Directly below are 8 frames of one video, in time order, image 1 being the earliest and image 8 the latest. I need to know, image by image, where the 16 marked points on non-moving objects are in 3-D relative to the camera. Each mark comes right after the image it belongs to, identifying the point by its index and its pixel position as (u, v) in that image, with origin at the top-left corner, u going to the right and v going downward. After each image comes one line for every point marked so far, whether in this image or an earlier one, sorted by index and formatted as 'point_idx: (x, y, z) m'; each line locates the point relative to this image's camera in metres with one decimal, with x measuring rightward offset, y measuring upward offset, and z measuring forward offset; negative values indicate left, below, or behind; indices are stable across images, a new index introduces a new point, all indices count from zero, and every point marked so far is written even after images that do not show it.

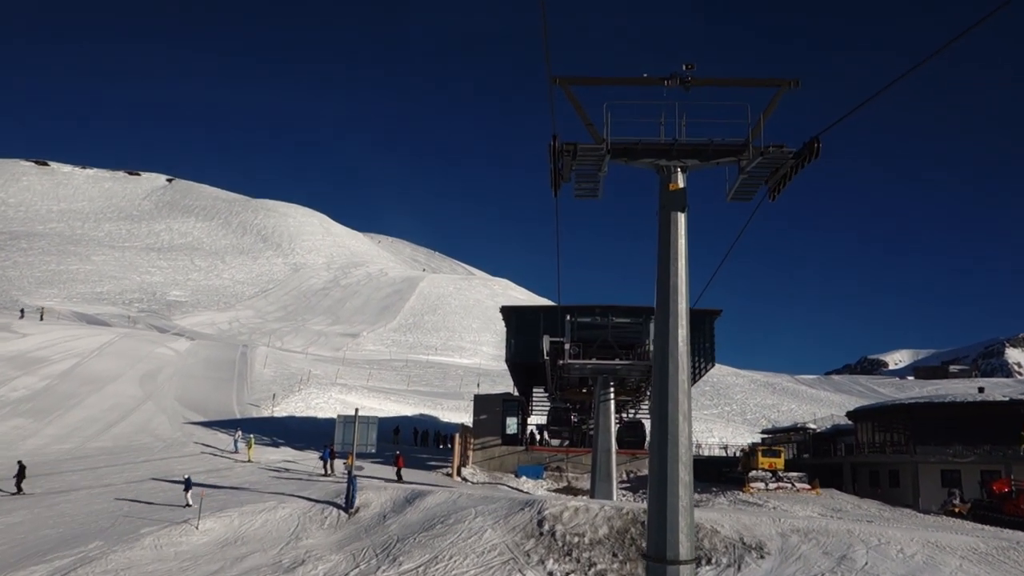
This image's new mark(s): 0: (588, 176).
0: (+1.1, +1.7, +14.0) m
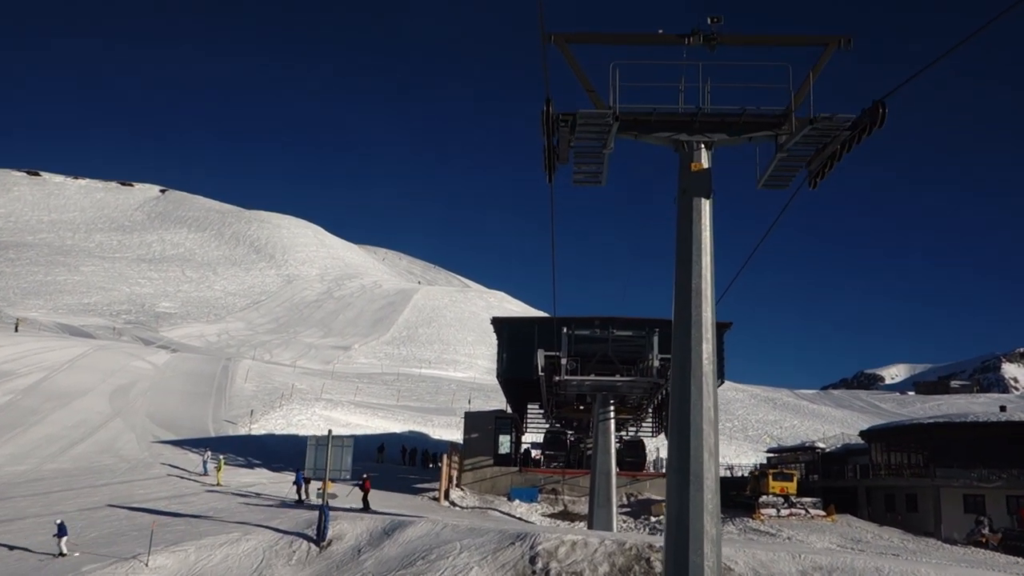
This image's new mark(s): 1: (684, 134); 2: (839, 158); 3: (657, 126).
0: (+0.9, +1.6, +11.5) m
1: (+2.0, +1.8, +10.8) m
2: (+3.8, +1.5, +10.8) m
3: (+1.7, +1.9, +10.9) m
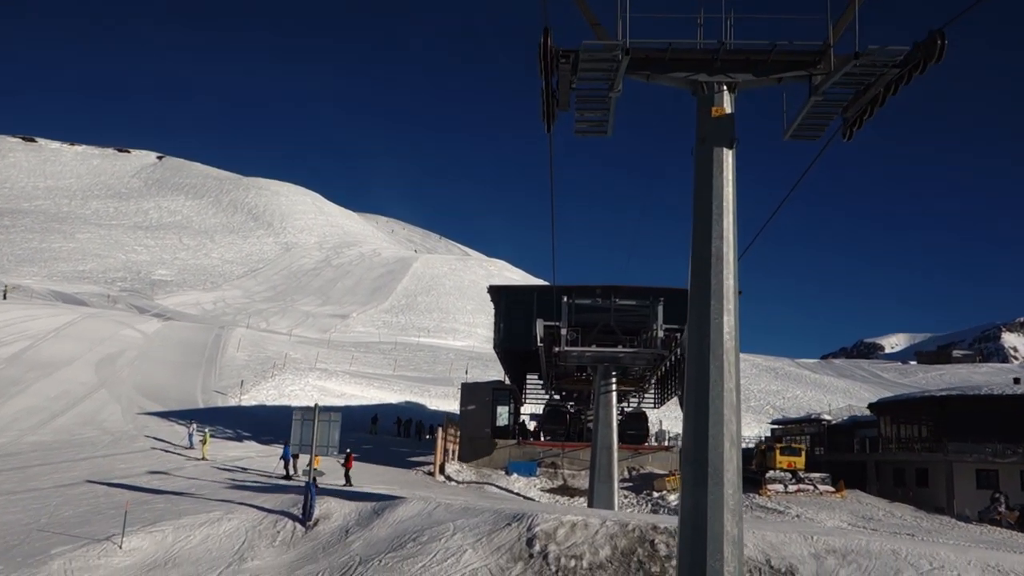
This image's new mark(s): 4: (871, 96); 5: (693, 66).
0: (+0.9, +2.0, +10.1) m
1: (+1.9, +2.1, +9.3) m
2: (+3.7, +1.8, +9.4) m
3: (+1.6, +2.2, +9.5) m
4: (+3.6, +1.9, +9.4) m
5: (+1.8, +2.2, +9.4) m
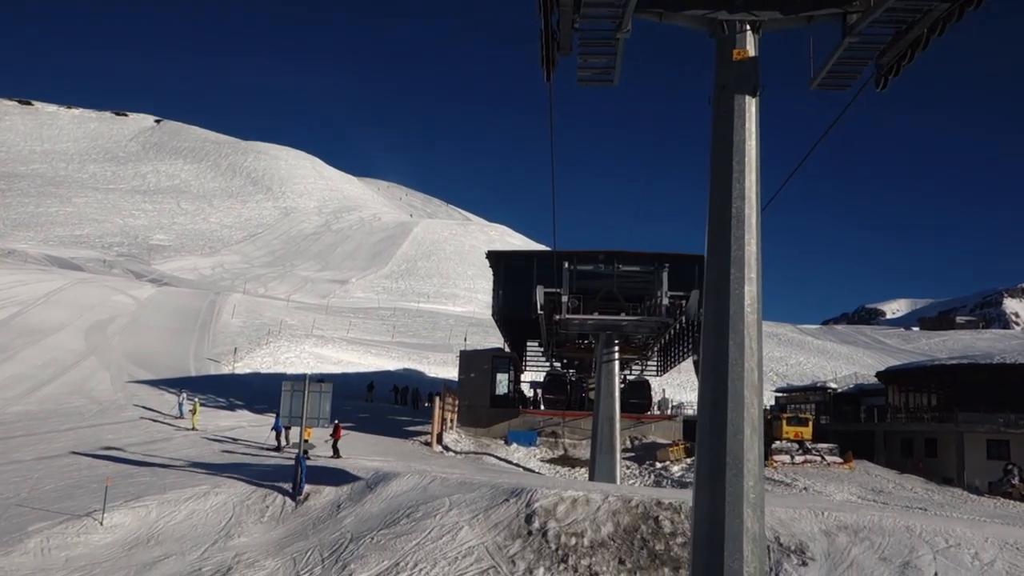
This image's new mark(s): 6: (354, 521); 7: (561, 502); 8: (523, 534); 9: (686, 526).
0: (+0.8, +2.3, +9.0) m
1: (+1.8, +2.4, +8.2) m
2: (+3.6, +2.1, +8.3) m
3: (+1.6, +2.5, +8.3) m
4: (+3.5, +2.2, +8.3) m
5: (+1.8, +2.5, +8.2) m
6: (-3.3, -4.9, +19.9) m
7: (+1.0, -4.5, +19.8) m
8: (+0.2, -4.9, +18.9) m
9: (+3.5, -4.8, +19.1) m
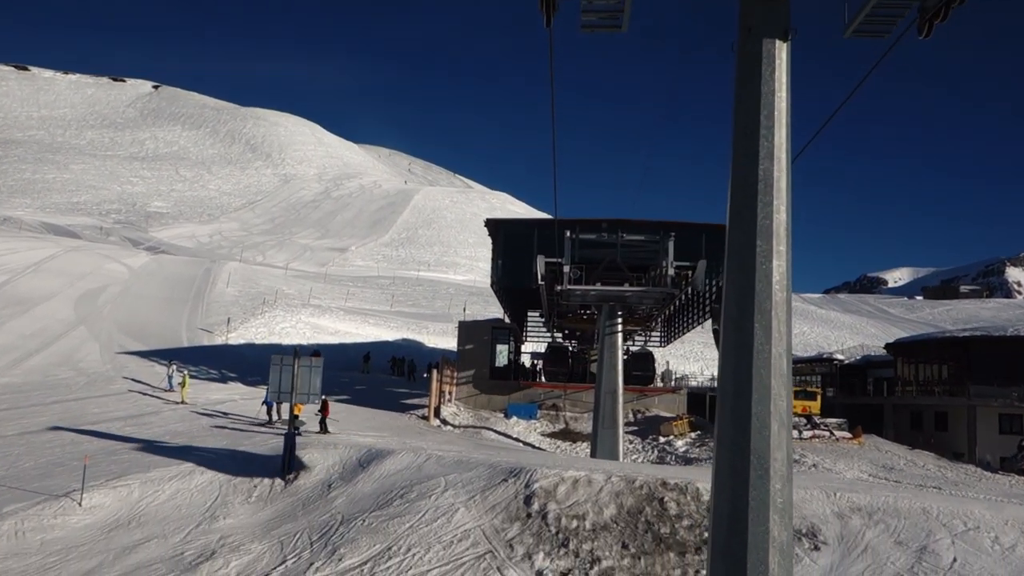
0: (+0.8, +2.6, +7.9) m
1: (+1.8, +2.6, +7.1) m
2: (+3.6, +2.3, +7.1) m
3: (+1.5, +2.7, +7.2) m
4: (+3.5, +2.4, +7.2) m
5: (+1.7, +2.7, +7.1) m
6: (-3.4, -4.3, +19.0) m
7: (+1.0, -3.9, +18.9) m
8: (+0.2, -4.4, +18.0) m
9: (+3.5, -4.2, +18.2) m
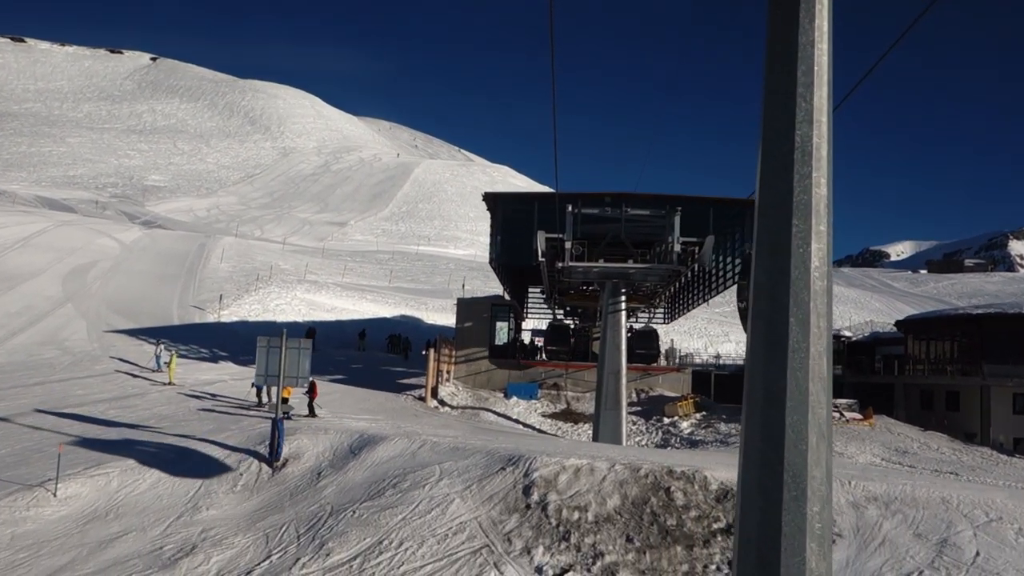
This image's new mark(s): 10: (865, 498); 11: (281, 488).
0: (+0.7, +2.7, +6.7) m
1: (+1.7, +2.7, +6.0) m
2: (+3.5, +2.4, +6.0) m
3: (+1.5, +2.8, +6.1) m
4: (+3.4, +2.5, +6.1) m
5: (+1.7, +2.8, +6.0) m
6: (-3.4, -3.9, +18.1) m
7: (+1.0, -3.5, +17.9) m
8: (+0.1, -4.0, +17.1) m
9: (+3.5, -3.8, +17.3) m
10: (+6.9, -4.1, +18.5) m
11: (-4.5, -3.9, +18.5) m
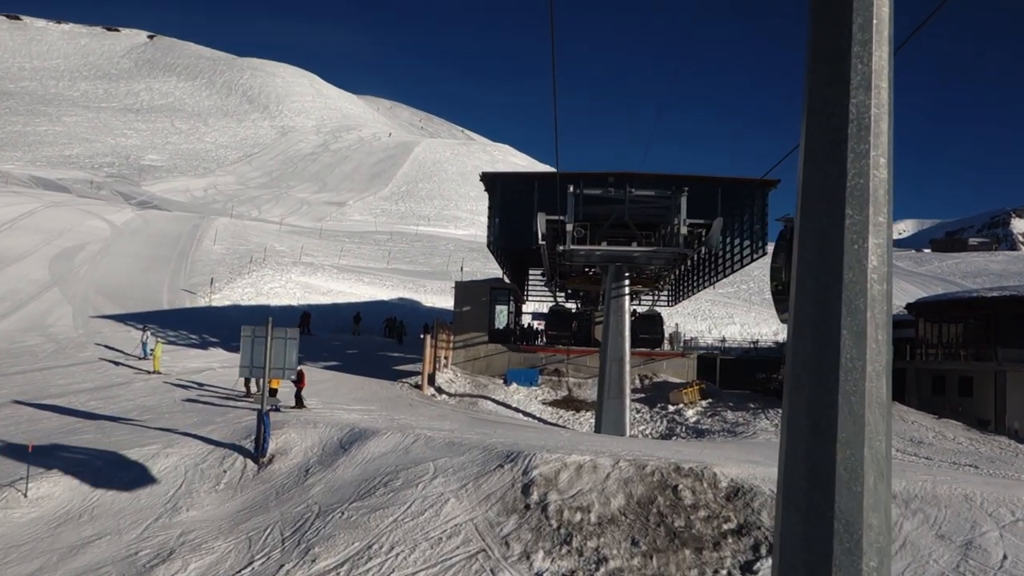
0: (+0.7, +2.6, +5.6) m
1: (+1.7, +2.7, +4.8) m
2: (+3.5, +2.4, +4.9) m
3: (+1.4, +2.8, +4.9) m
4: (+3.4, +2.5, +4.9) m
5: (+1.6, +2.8, +4.9) m
6: (-3.4, -3.7, +17.1) m
7: (+0.9, -3.2, +16.9) m
8: (+0.1, -3.8, +16.1) m
9: (+3.4, -3.6, +16.3) m
10: (+6.9, -3.8, +17.5) m
11: (-4.5, -3.7, +17.5) m
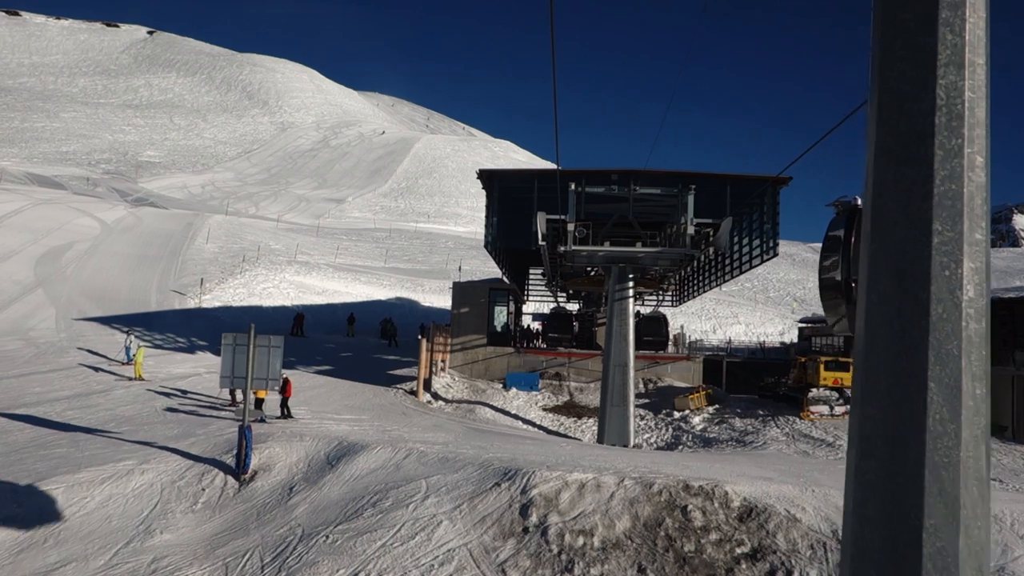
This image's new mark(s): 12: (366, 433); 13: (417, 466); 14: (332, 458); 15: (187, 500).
0: (+0.6, +2.5, +4.4) m
1: (+1.6, +2.5, +3.7) m
2: (+3.4, +2.2, +3.7) m
3: (+1.3, +2.6, +3.8) m
4: (+3.3, +2.3, +3.8) m
5: (+1.5, +2.6, +3.7) m
6: (-3.5, -3.8, +16.0) m
7: (+0.9, -3.3, +15.8) m
8: (+0.1, -3.9, +15.0) m
9: (+3.4, -3.7, +15.2) m
10: (+6.9, -3.9, +16.4) m
11: (-4.6, -3.8, +16.4) m
12: (-3.0, -3.0, +19.4) m
13: (-1.7, -3.2, +17.2) m
14: (-3.4, -3.2, +17.7) m
15: (-5.7, -3.7, +16.6) m
